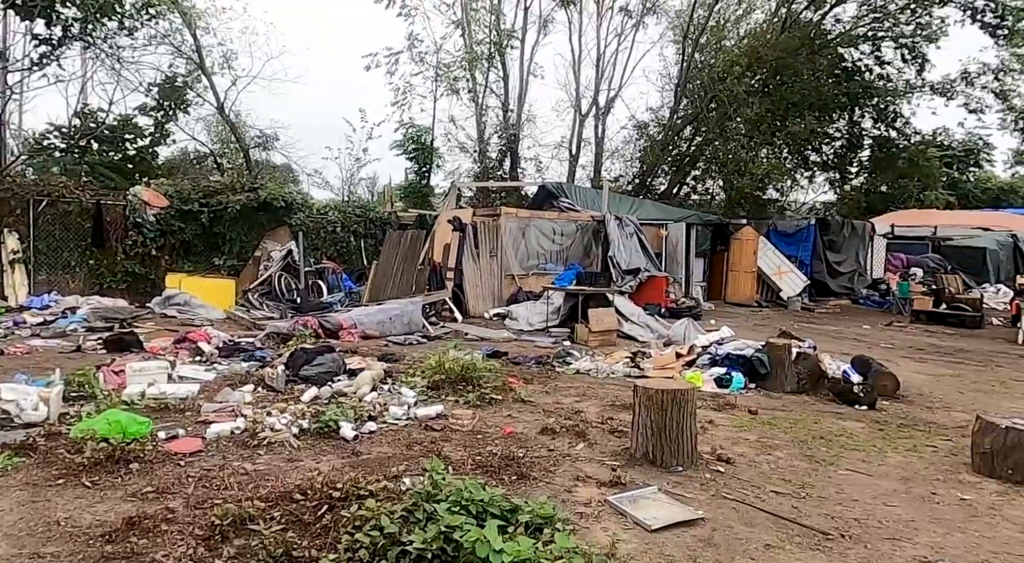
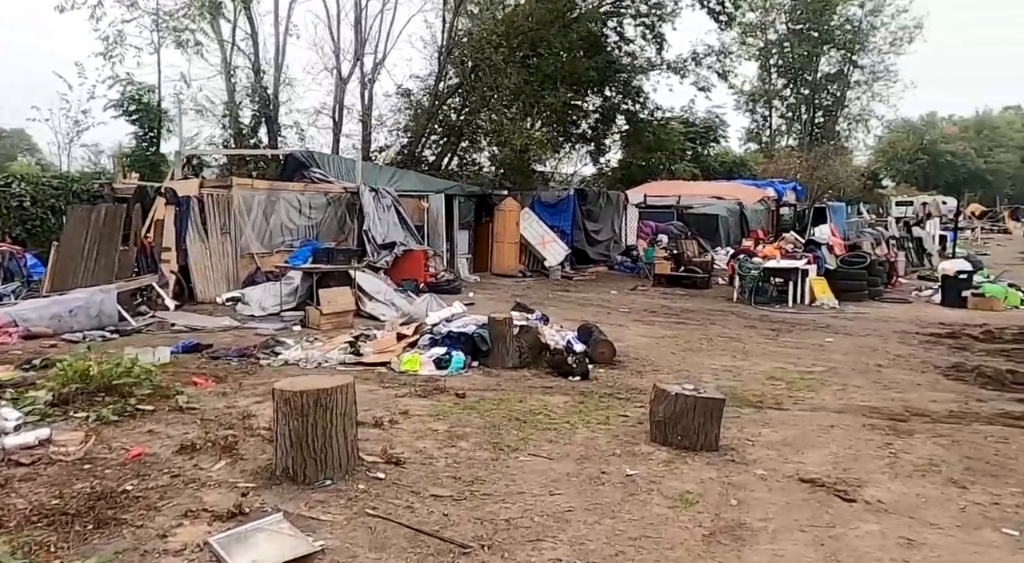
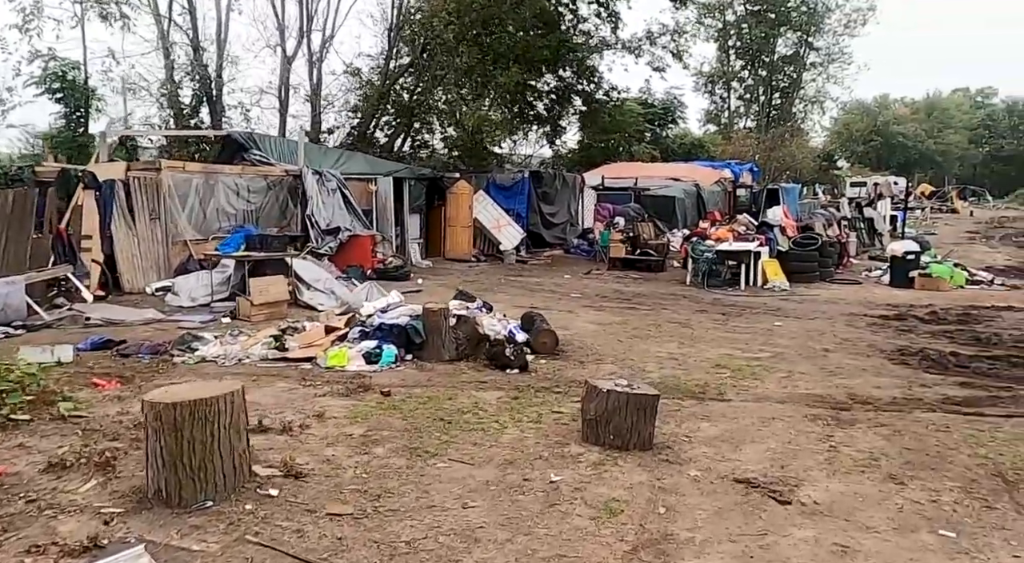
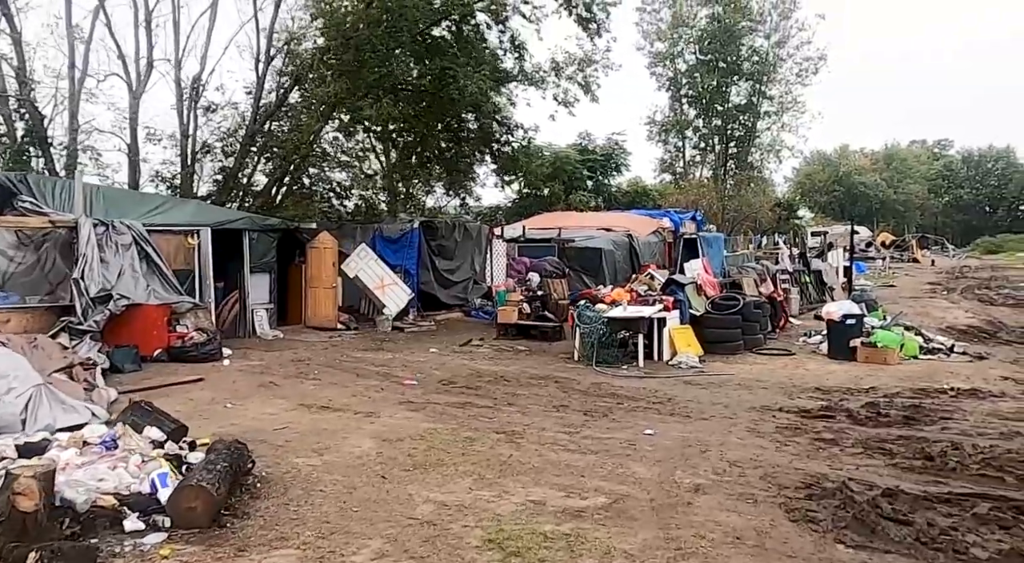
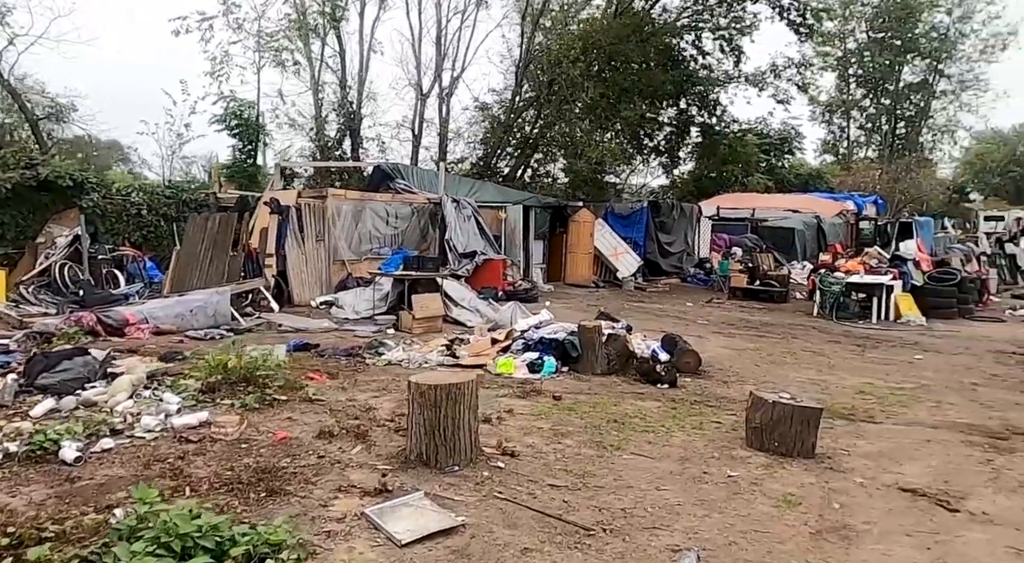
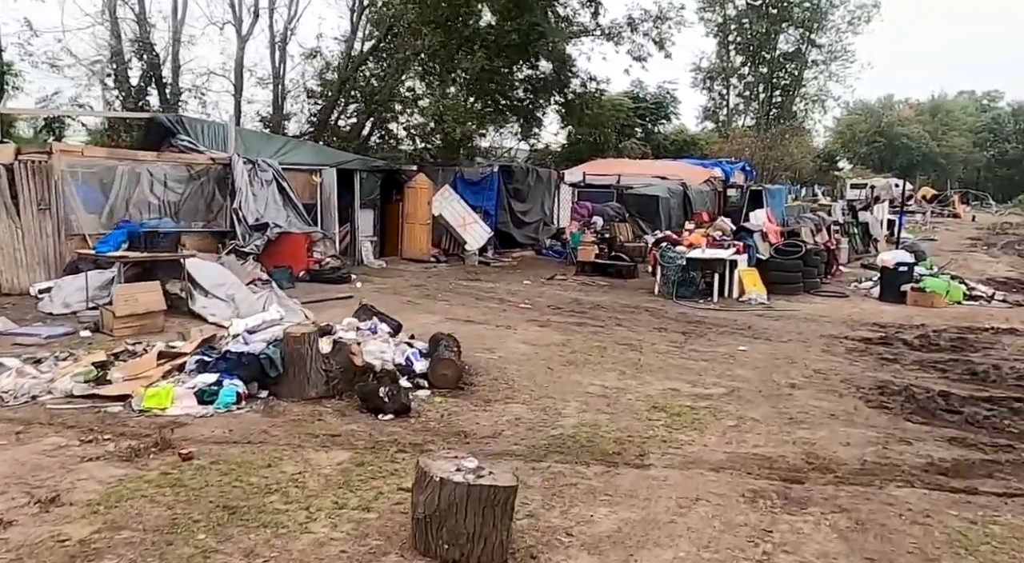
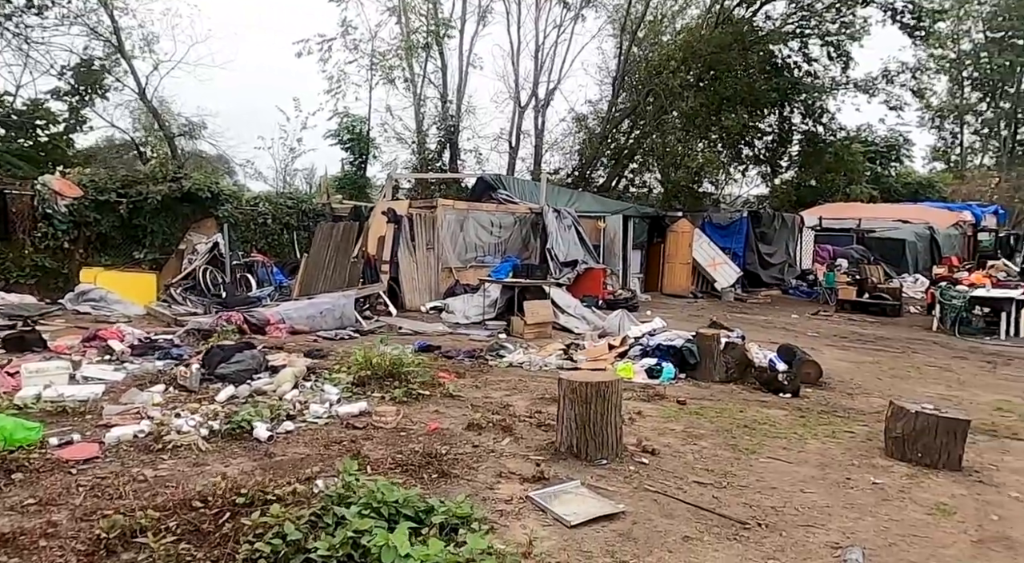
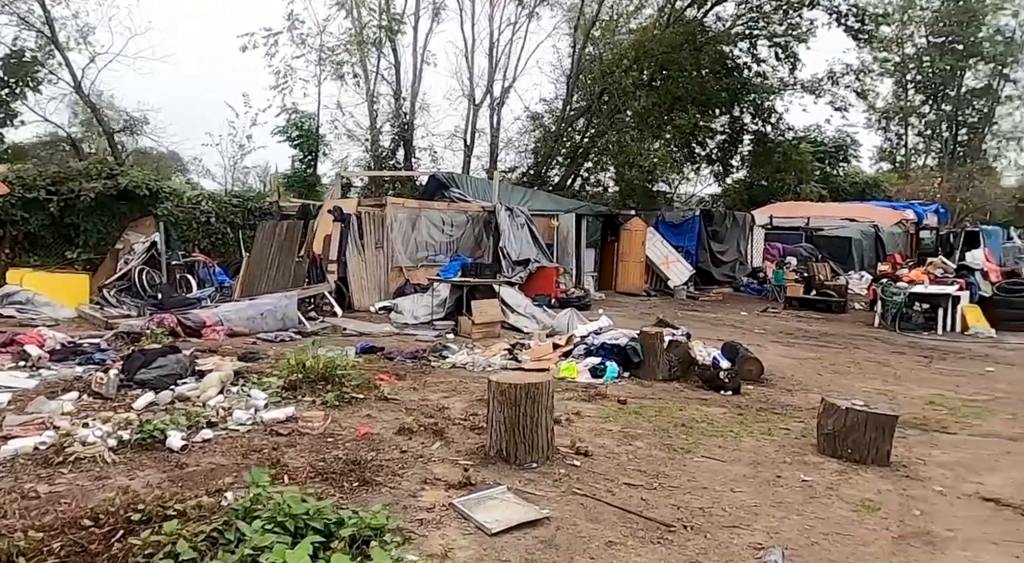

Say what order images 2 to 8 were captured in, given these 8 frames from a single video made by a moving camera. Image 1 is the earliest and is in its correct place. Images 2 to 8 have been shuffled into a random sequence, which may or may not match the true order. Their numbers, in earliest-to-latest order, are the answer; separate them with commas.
7, 8, 5, 2, 3, 6, 4
